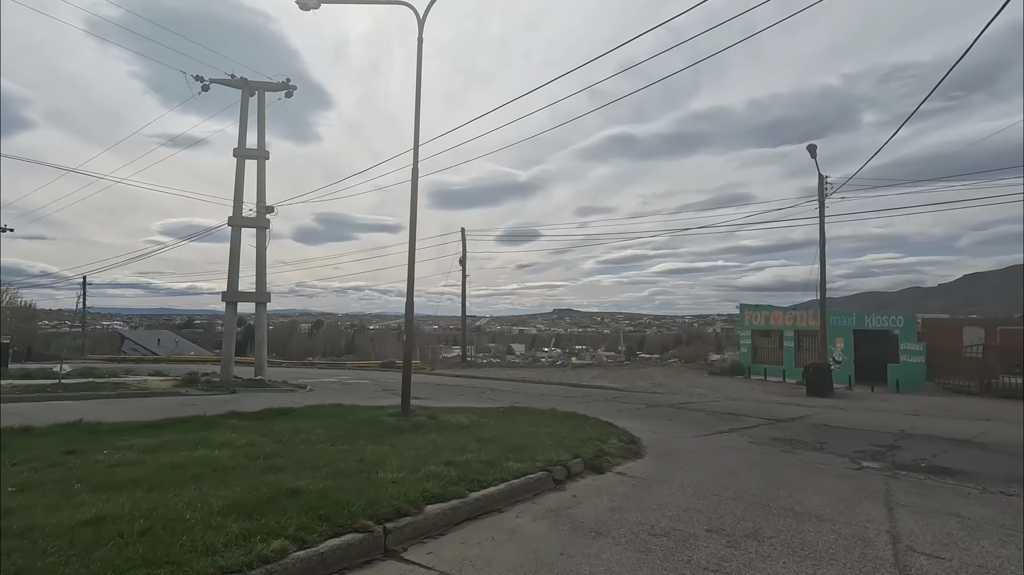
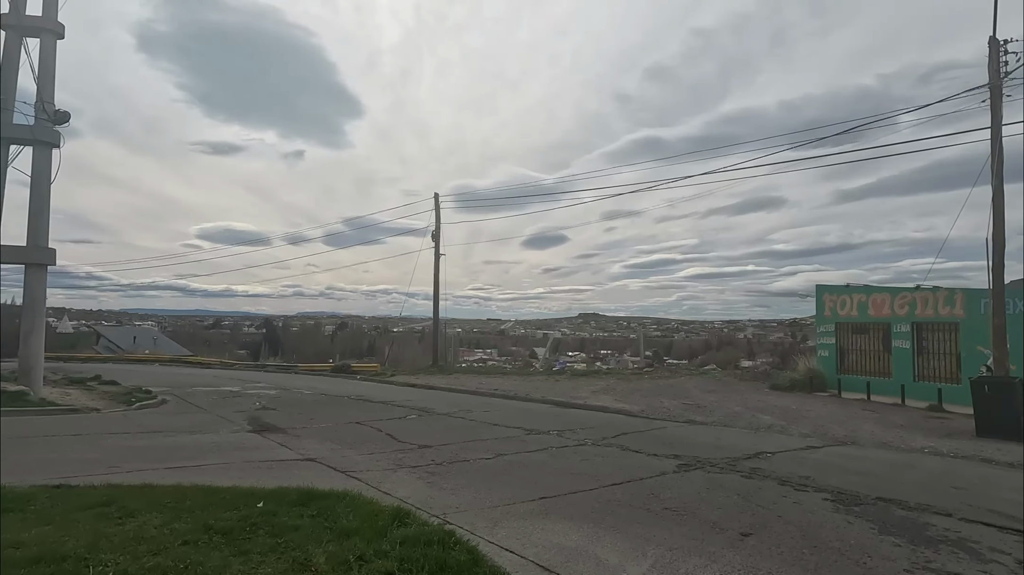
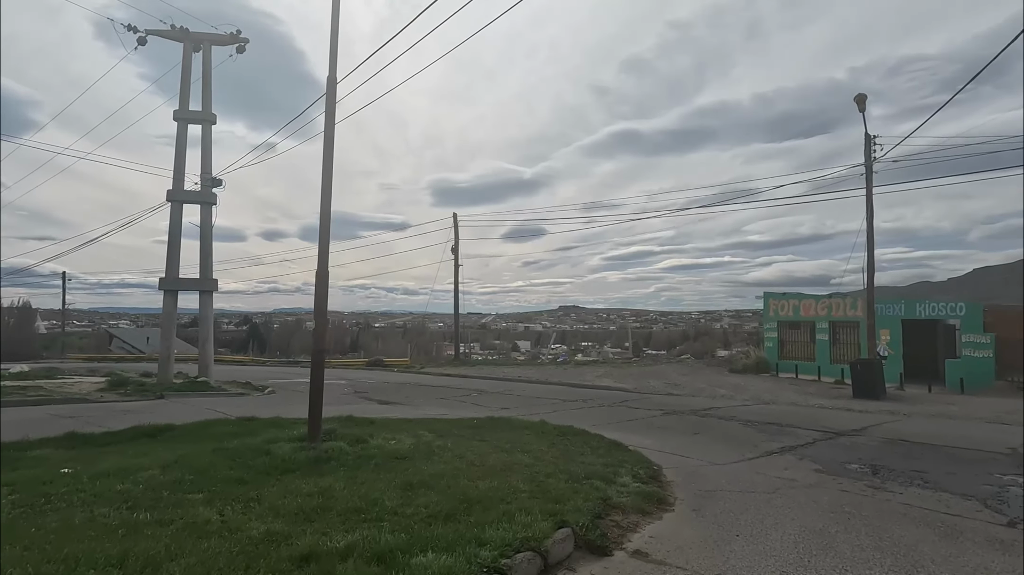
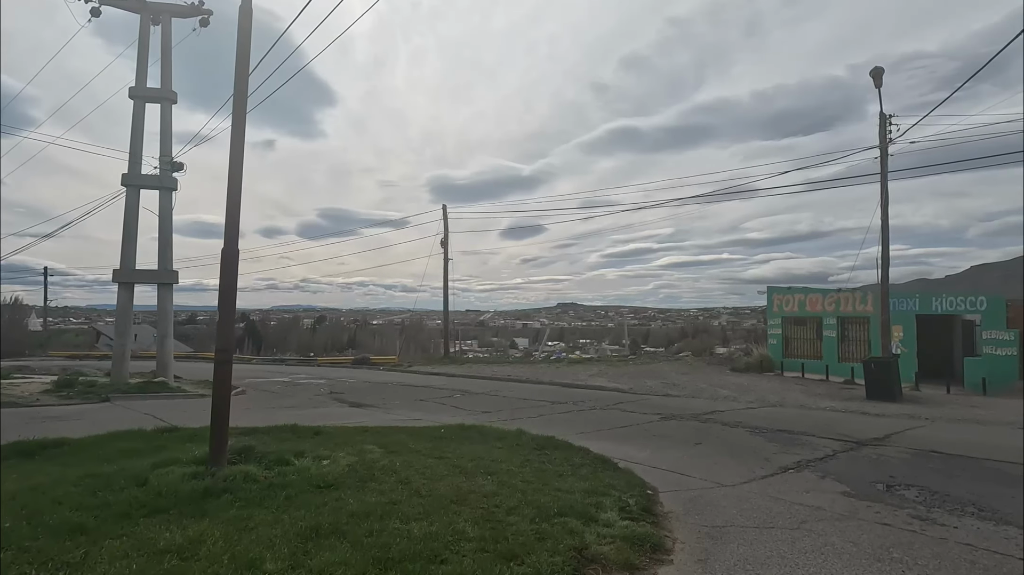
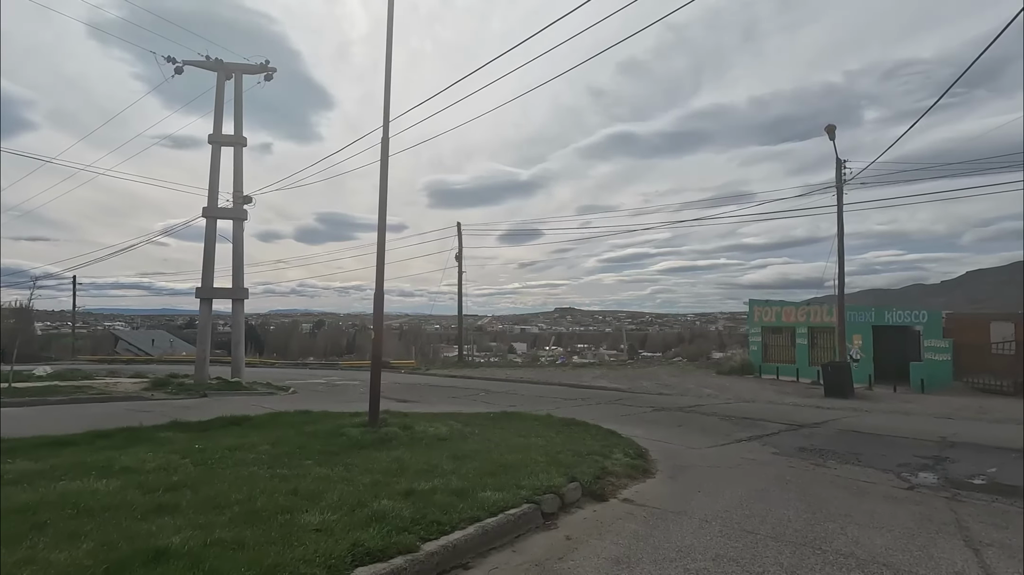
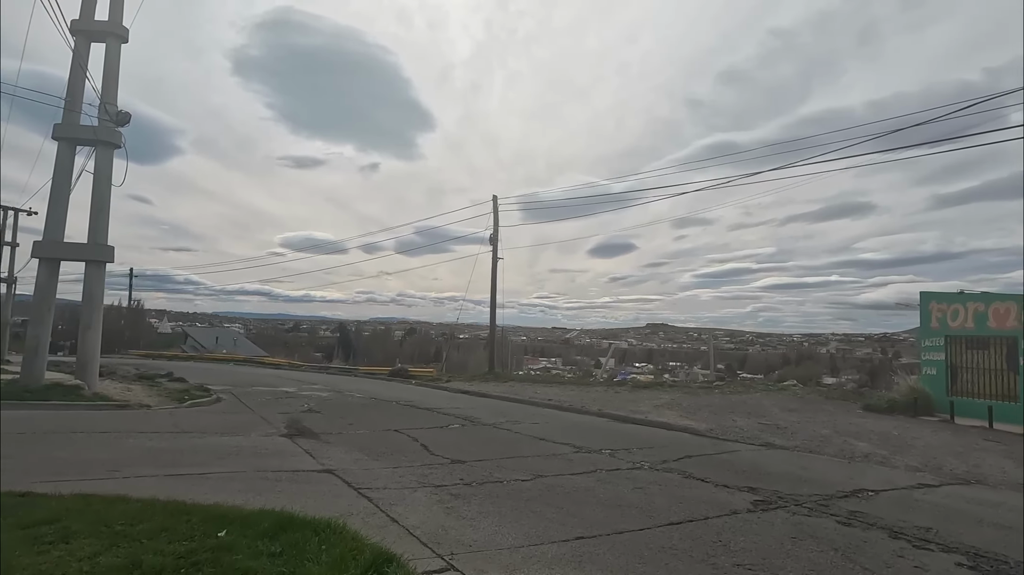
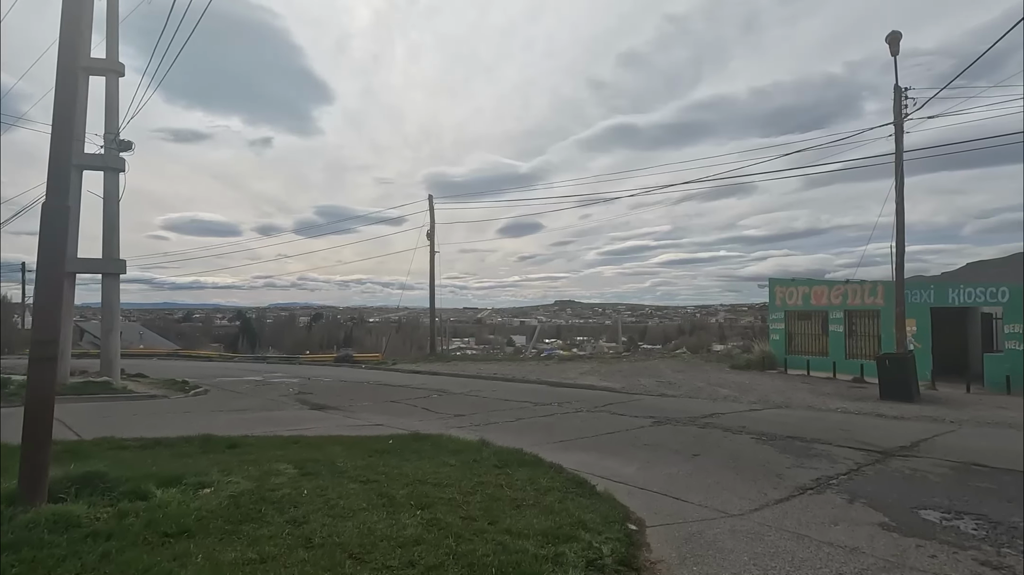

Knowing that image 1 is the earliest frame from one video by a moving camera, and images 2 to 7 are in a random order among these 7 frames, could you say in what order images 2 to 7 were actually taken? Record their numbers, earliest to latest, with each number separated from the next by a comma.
5, 3, 4, 7, 2, 6
